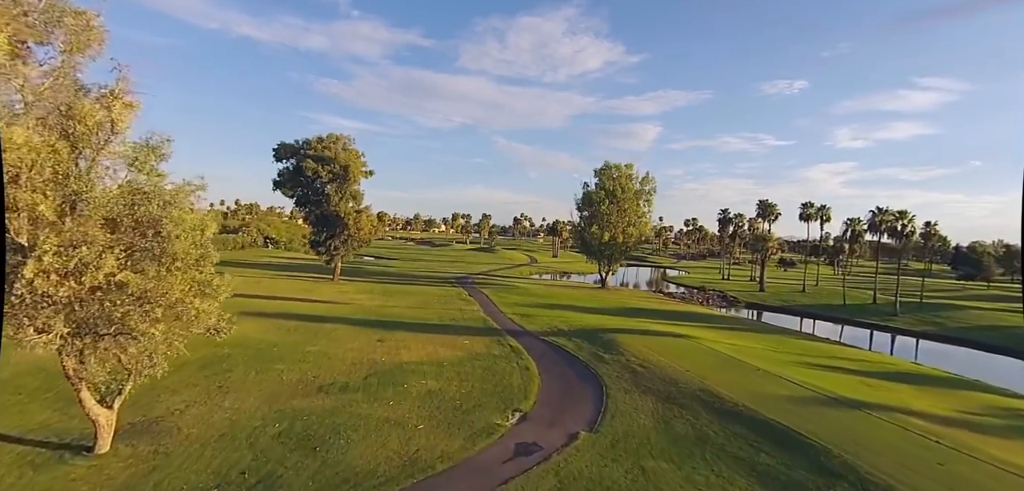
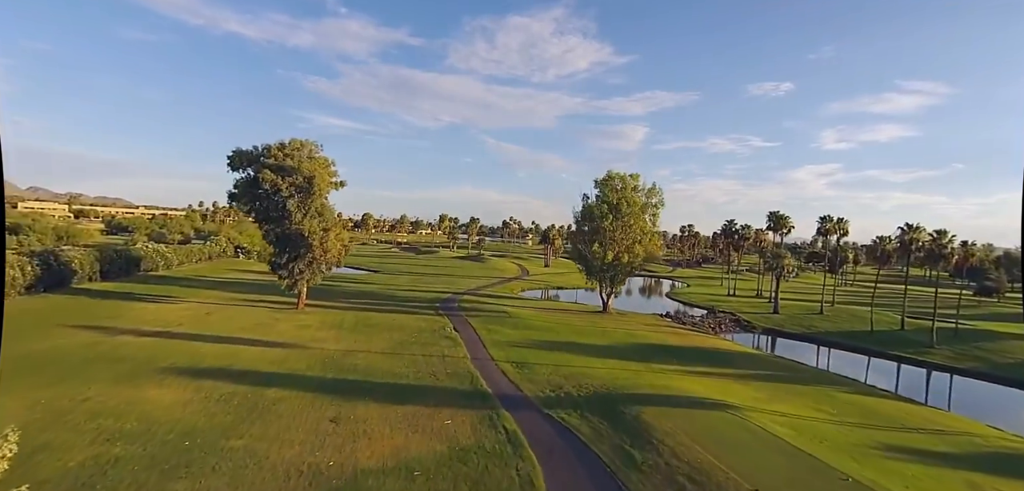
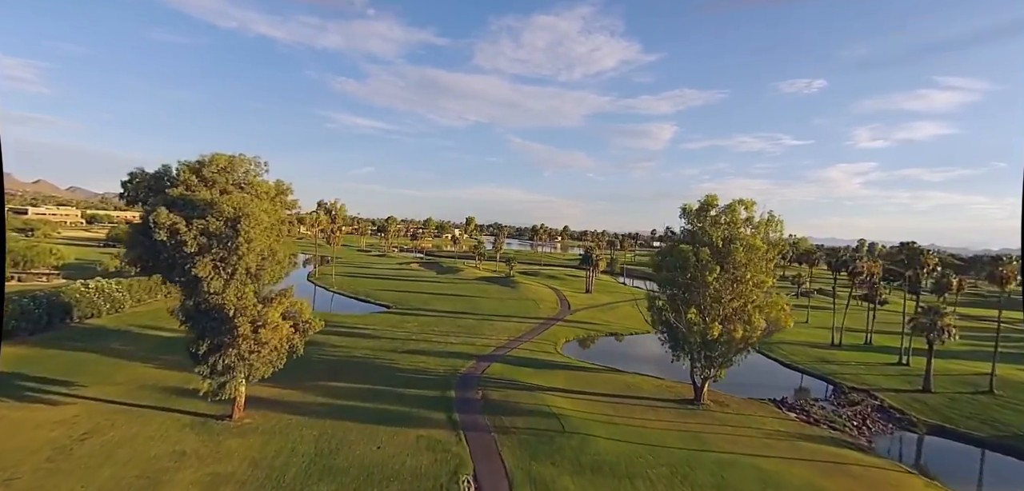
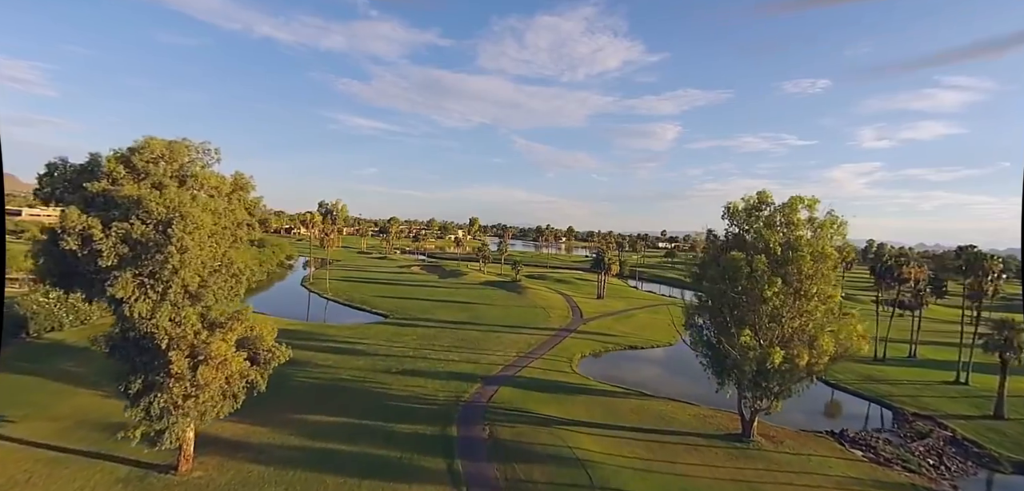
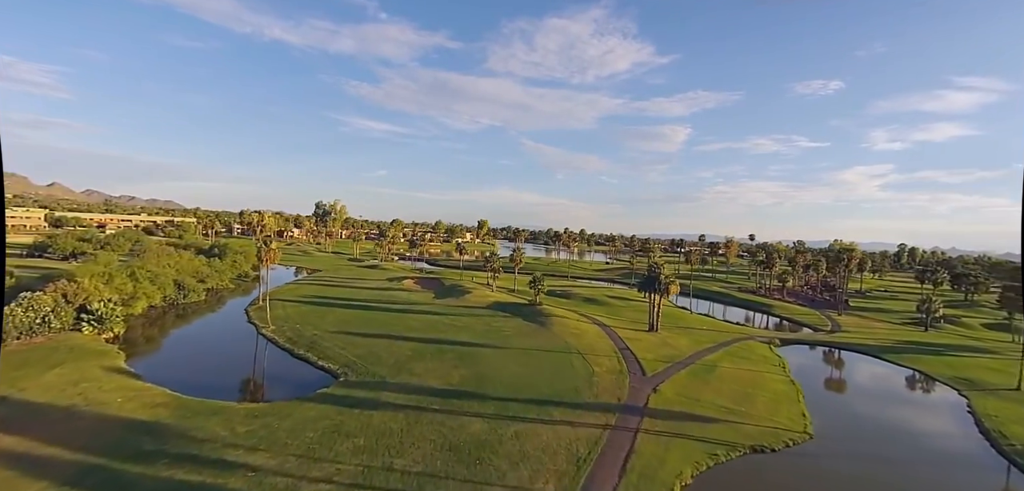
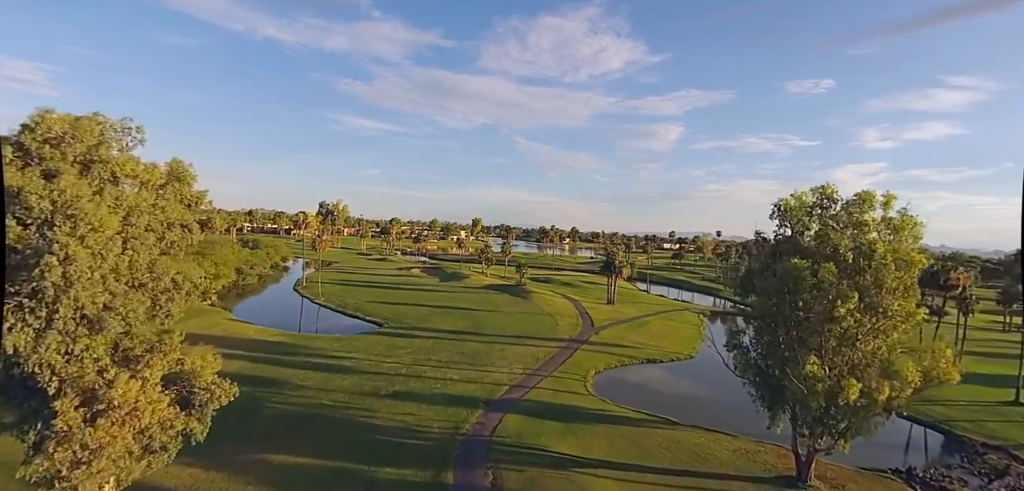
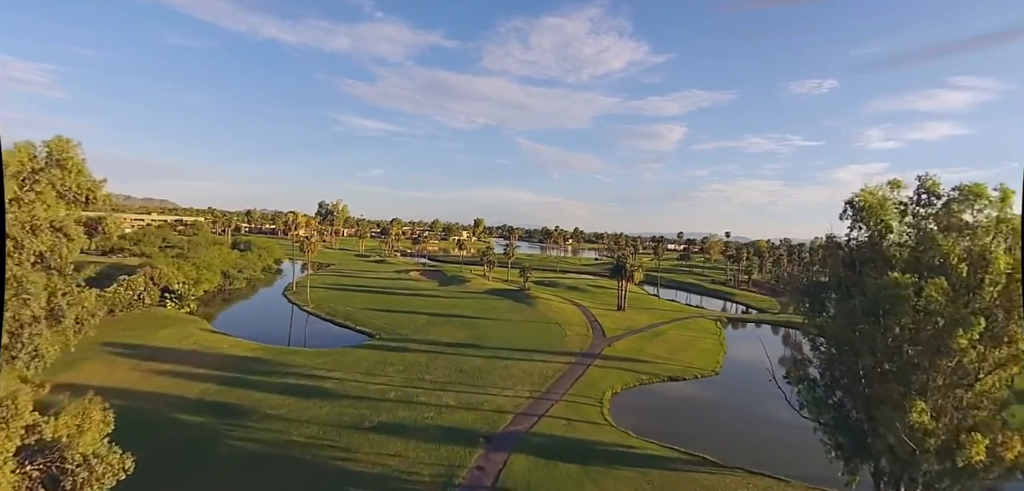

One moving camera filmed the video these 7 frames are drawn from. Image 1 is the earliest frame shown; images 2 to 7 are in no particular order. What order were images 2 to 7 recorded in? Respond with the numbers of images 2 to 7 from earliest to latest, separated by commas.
2, 3, 4, 6, 7, 5
